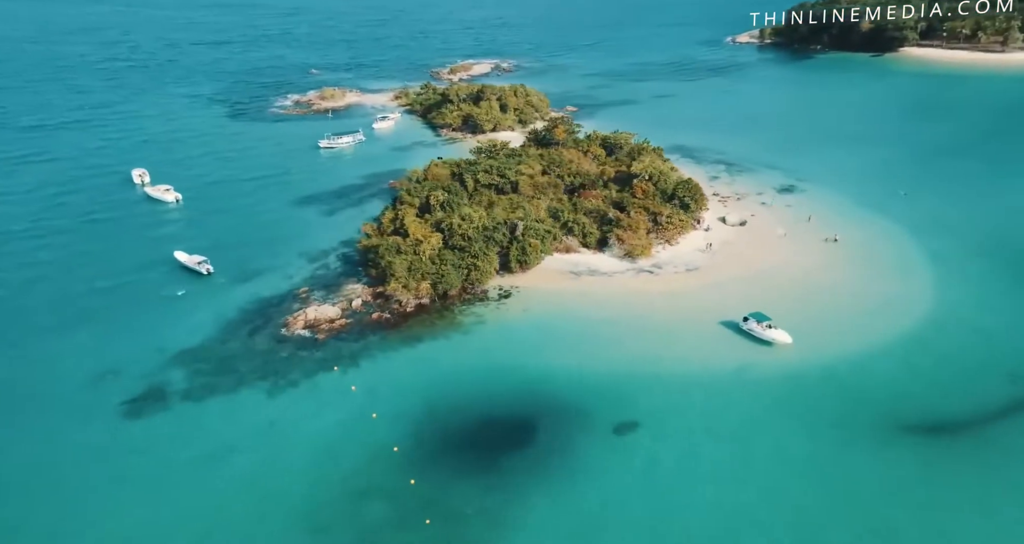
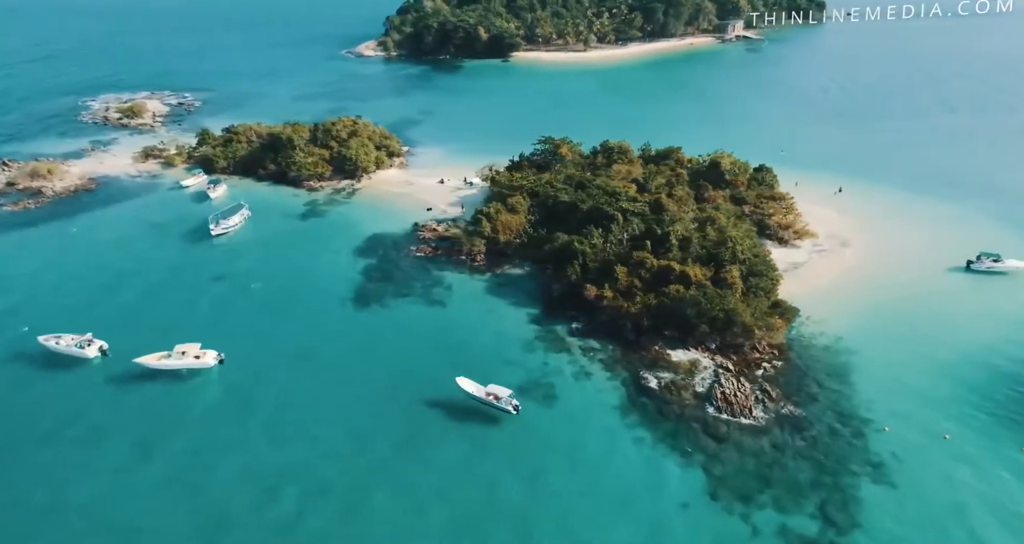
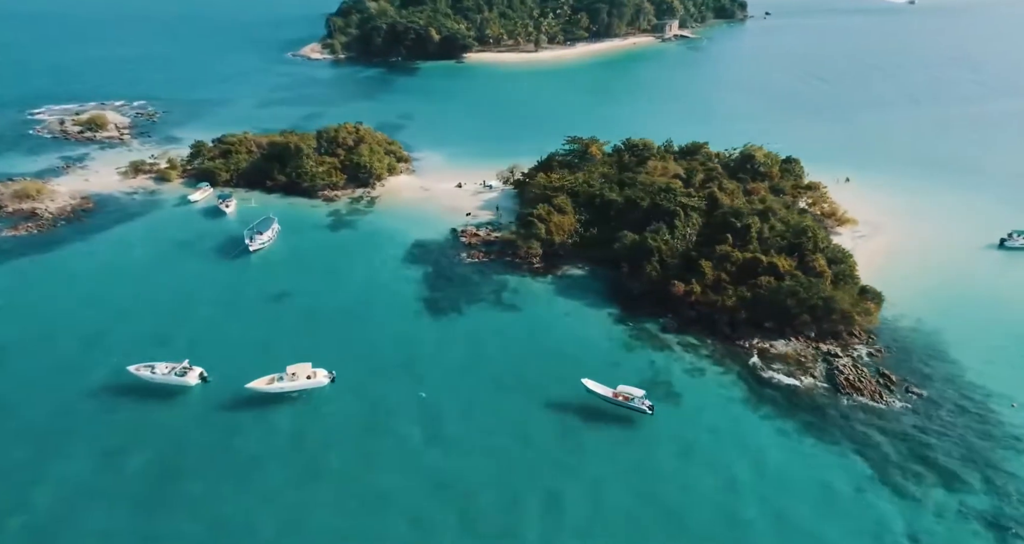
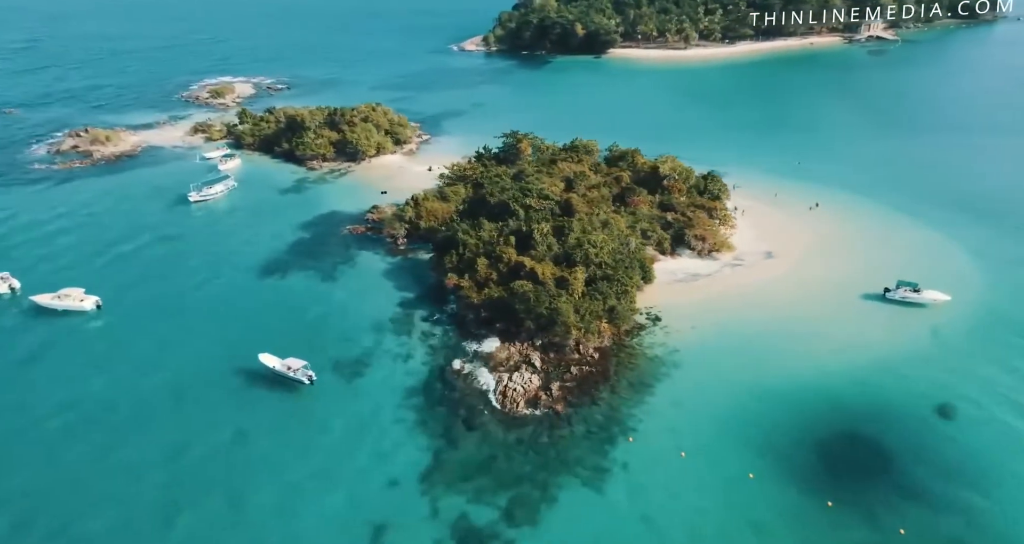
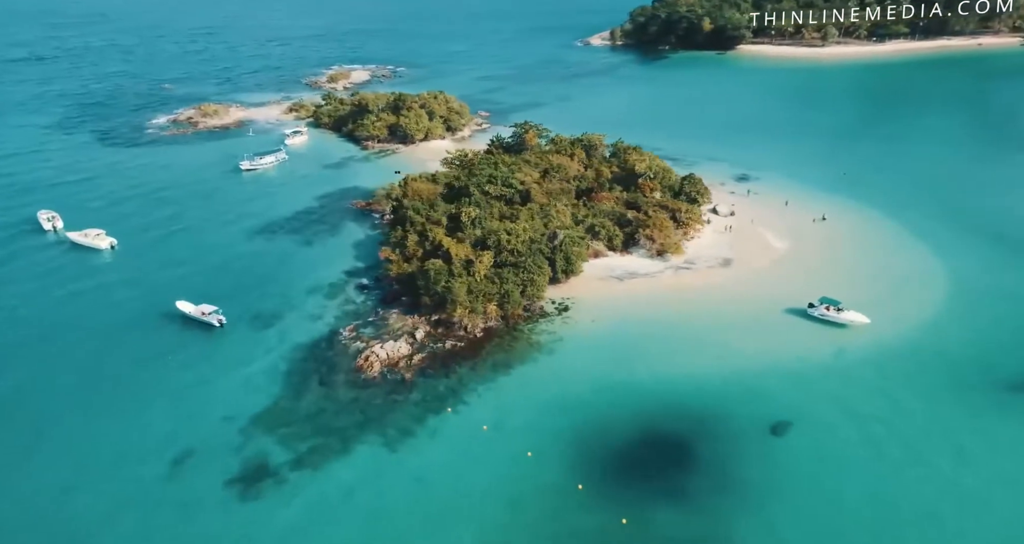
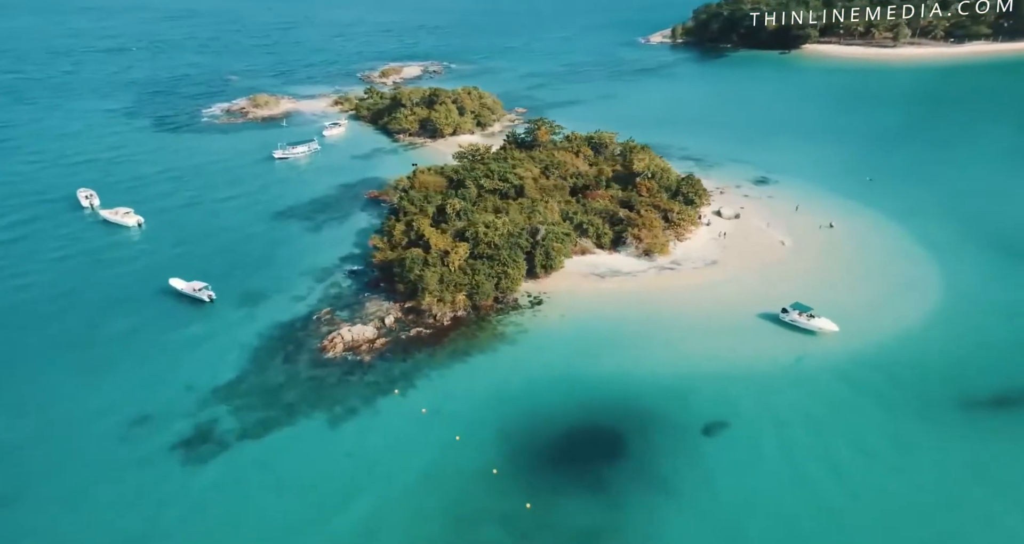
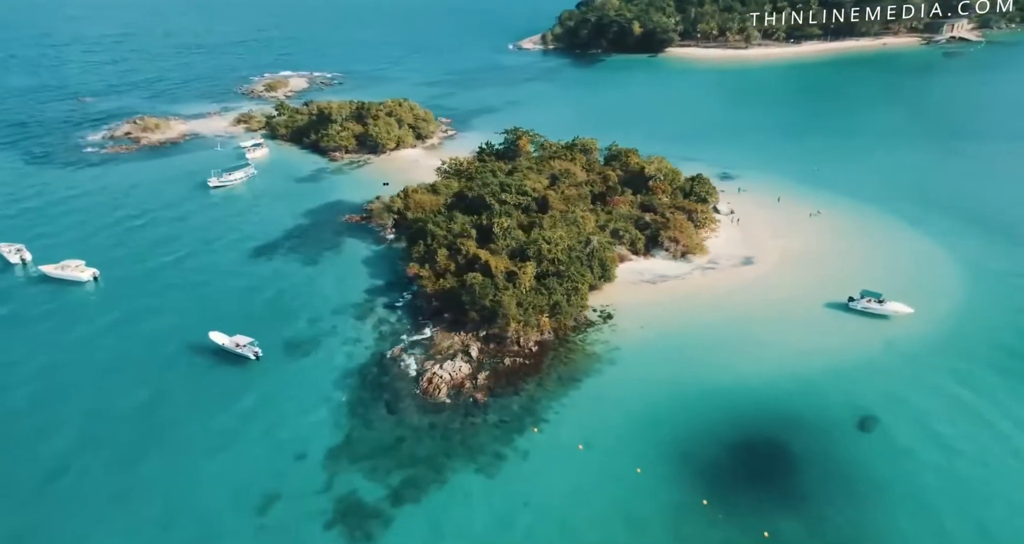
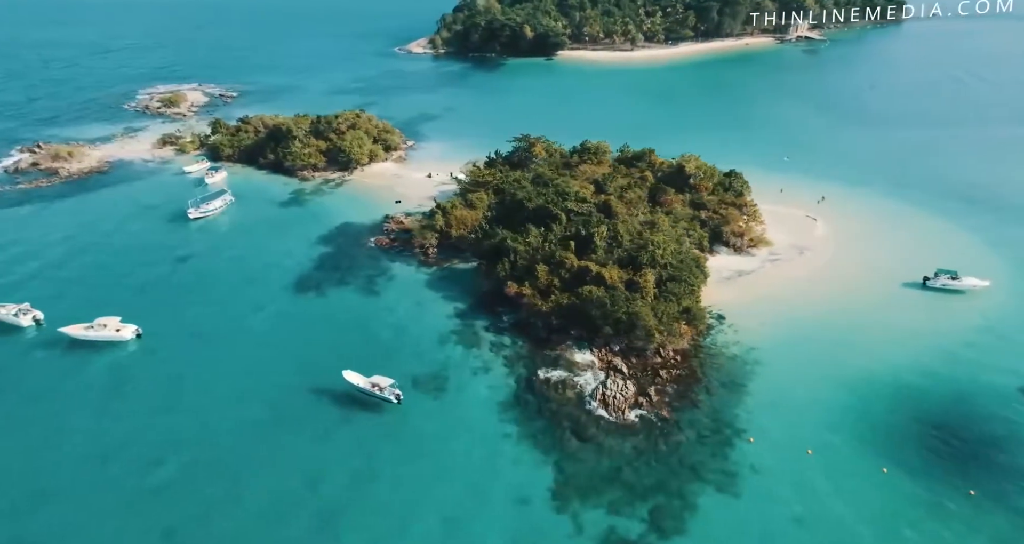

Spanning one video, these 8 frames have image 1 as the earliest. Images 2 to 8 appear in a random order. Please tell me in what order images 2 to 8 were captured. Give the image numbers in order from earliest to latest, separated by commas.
6, 5, 7, 4, 8, 2, 3
